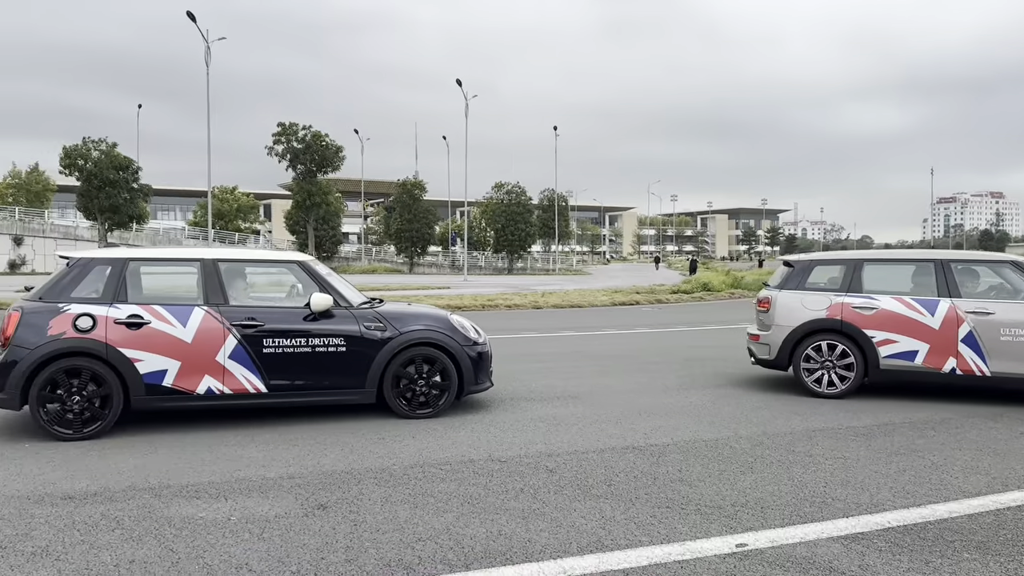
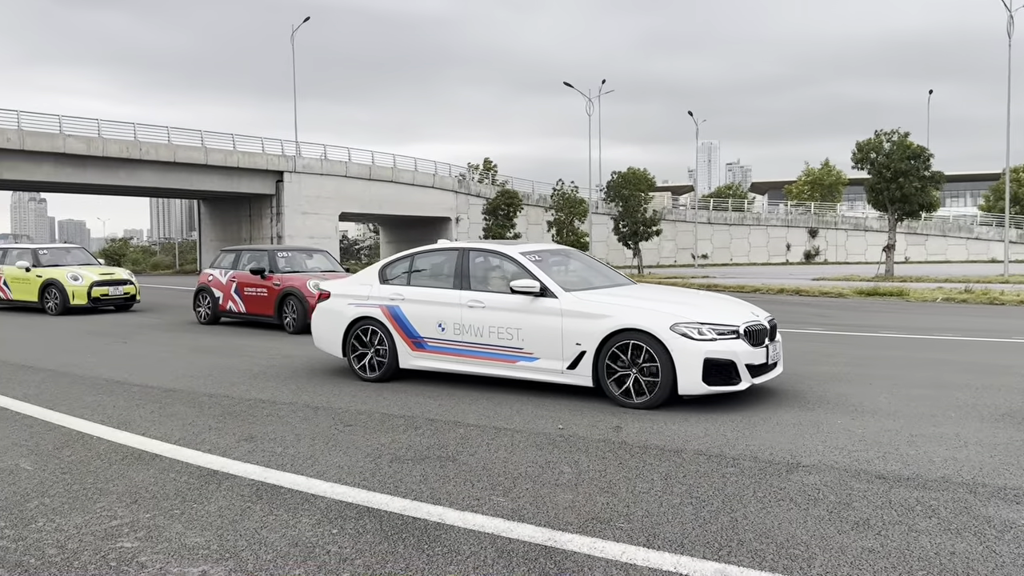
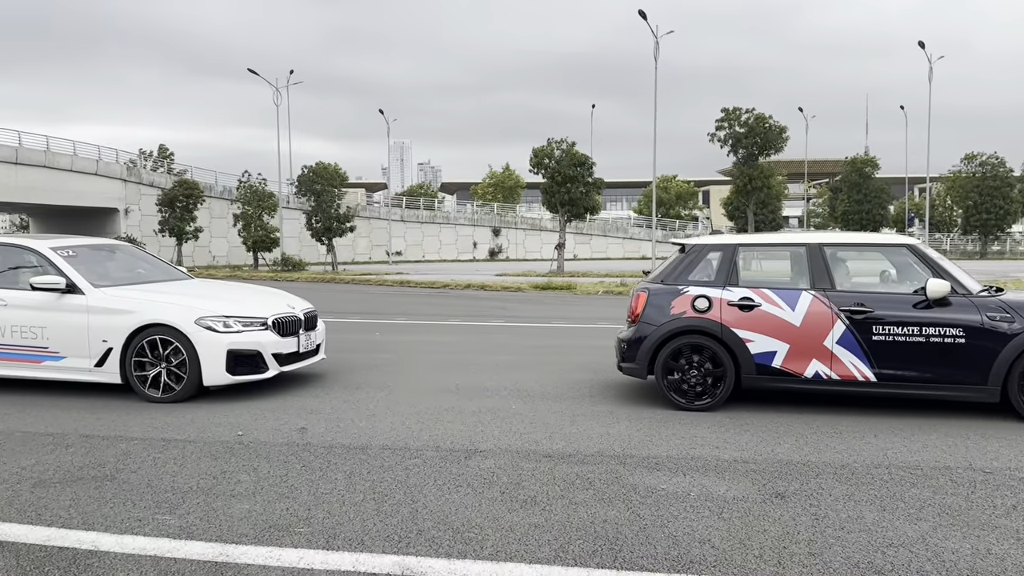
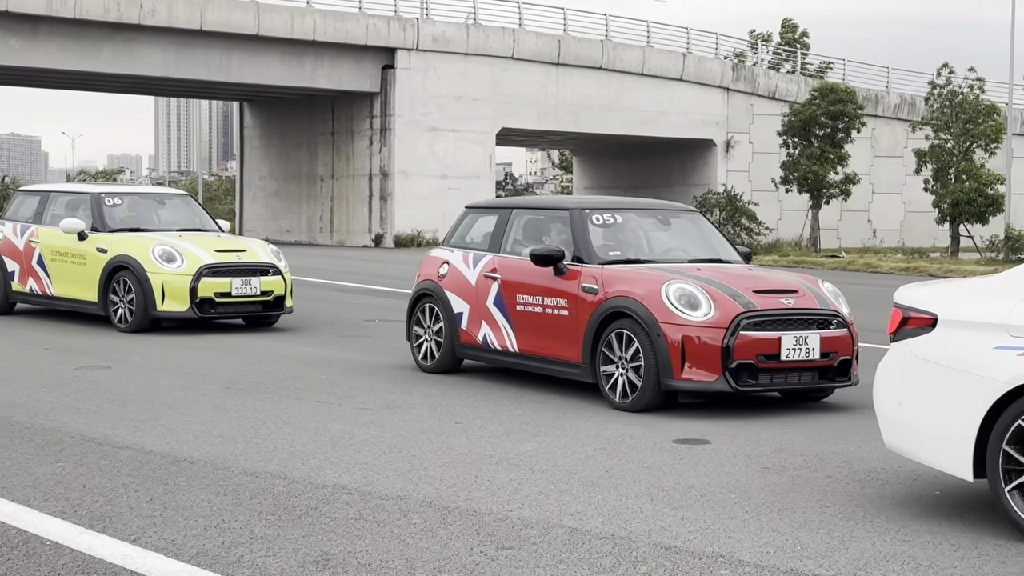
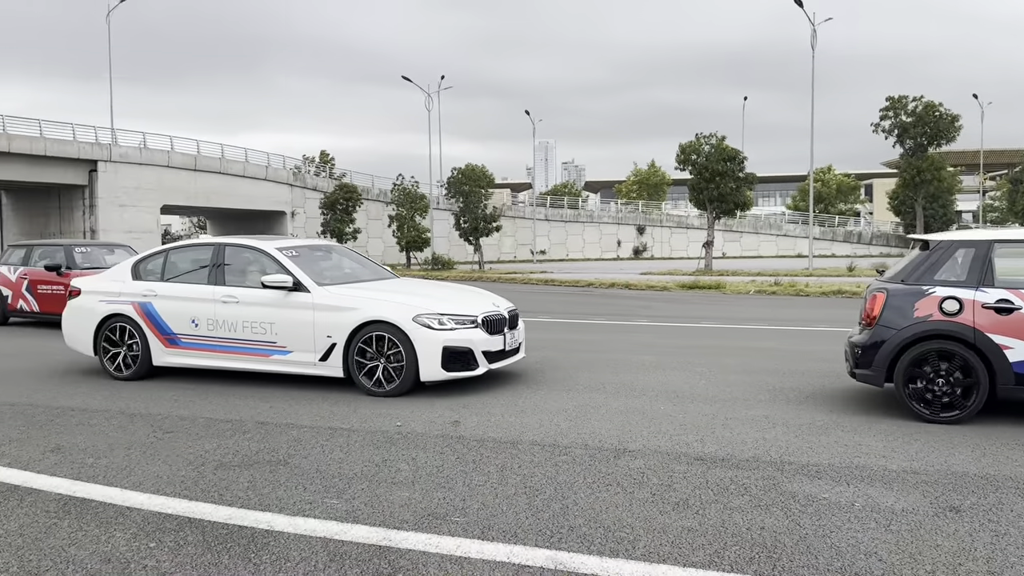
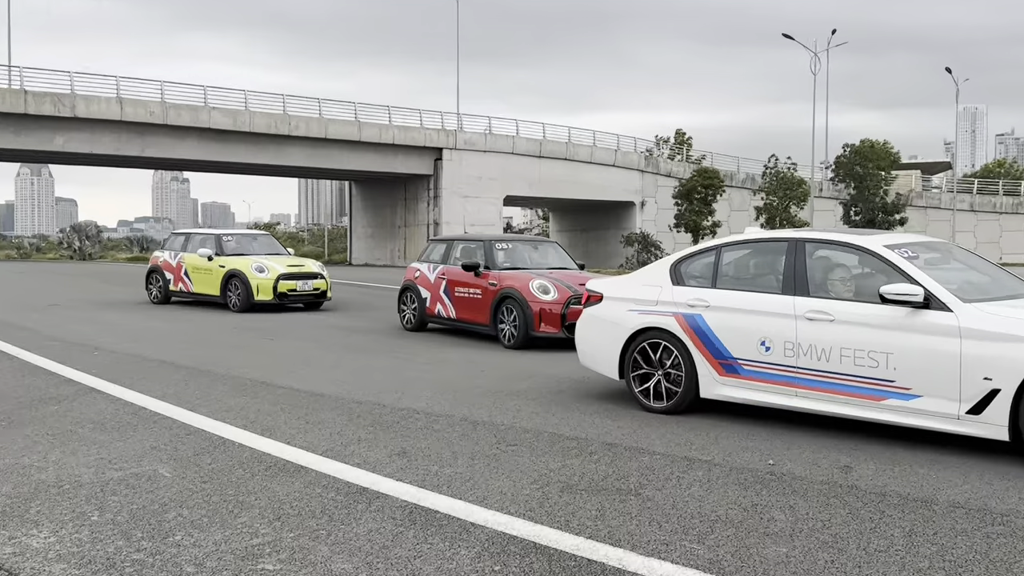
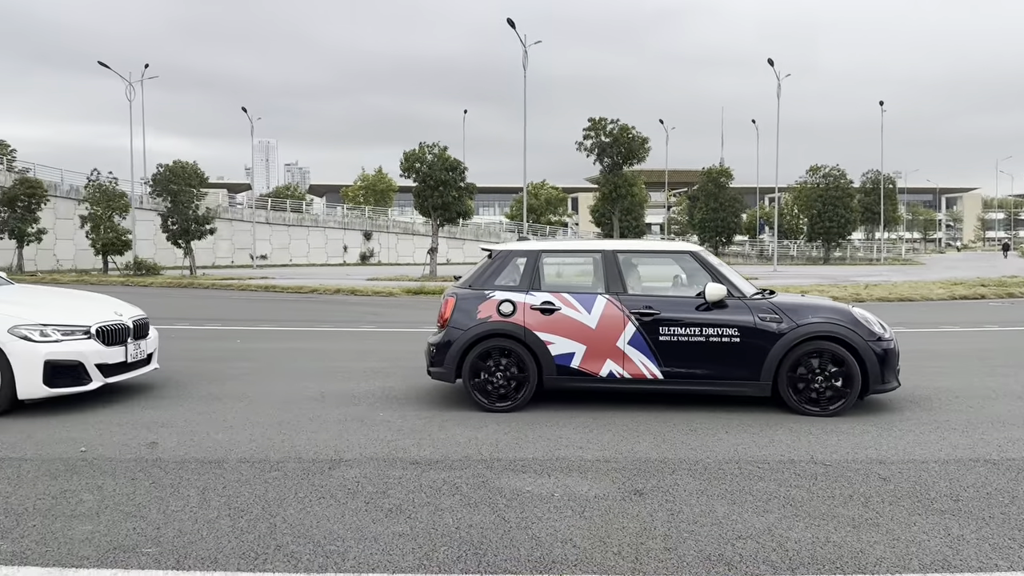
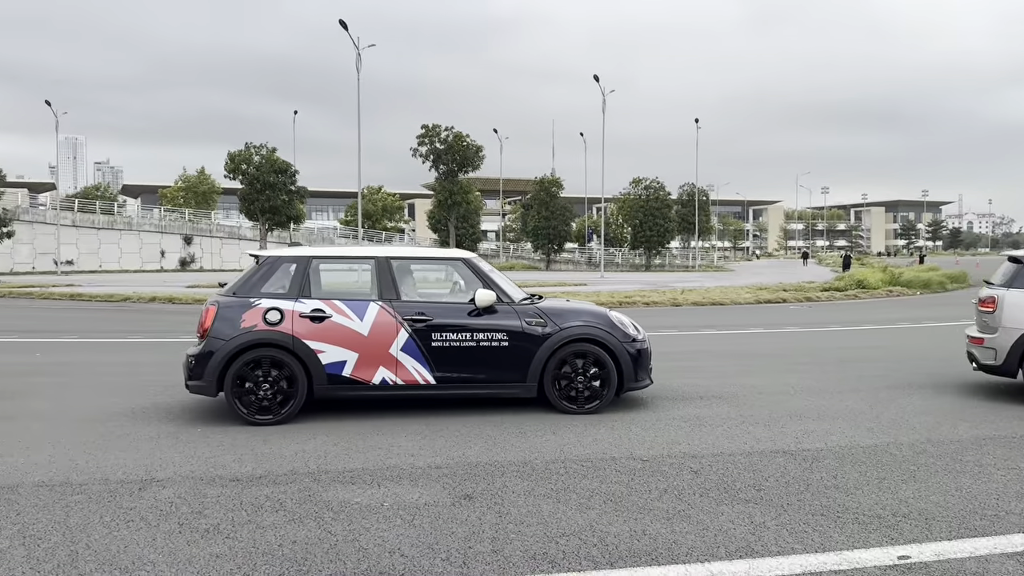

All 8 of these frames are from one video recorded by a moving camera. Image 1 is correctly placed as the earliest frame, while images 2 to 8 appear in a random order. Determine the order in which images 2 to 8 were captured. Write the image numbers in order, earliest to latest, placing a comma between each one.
8, 7, 3, 5, 2, 6, 4
